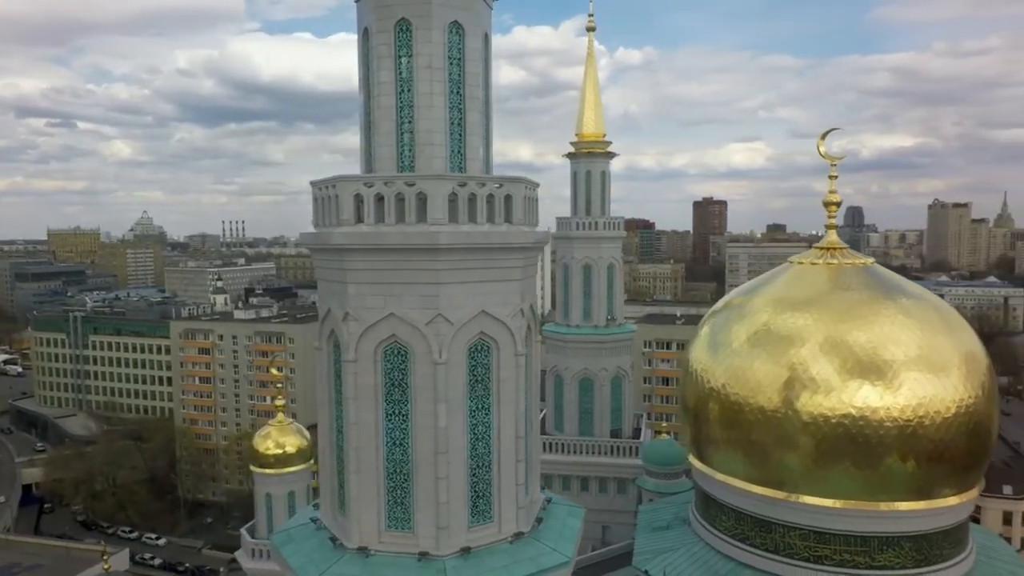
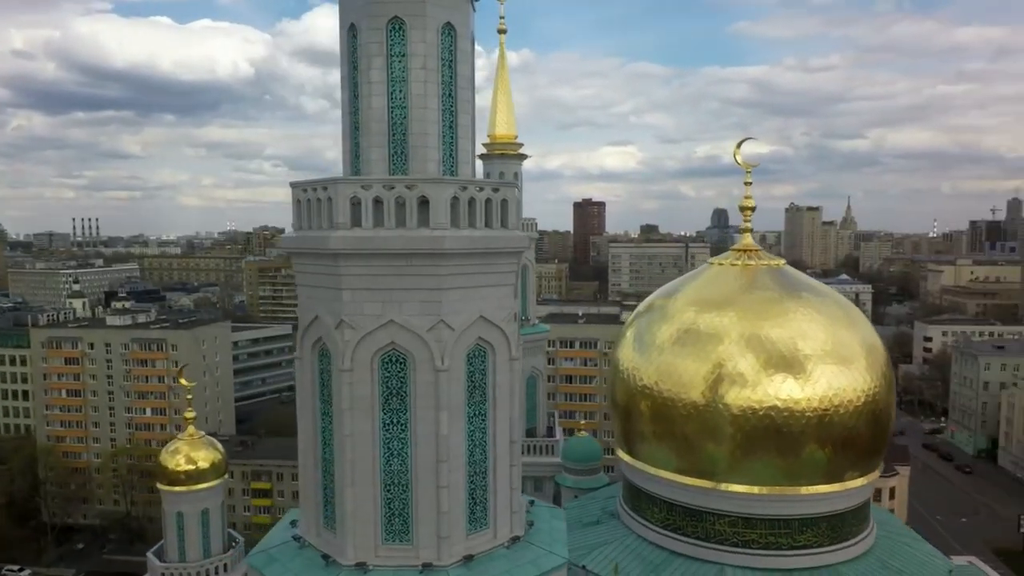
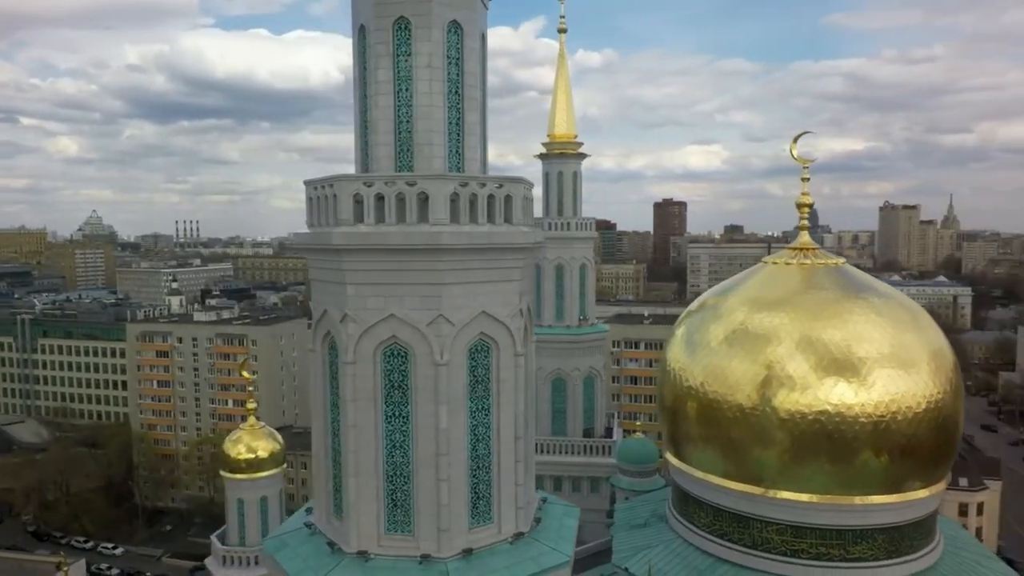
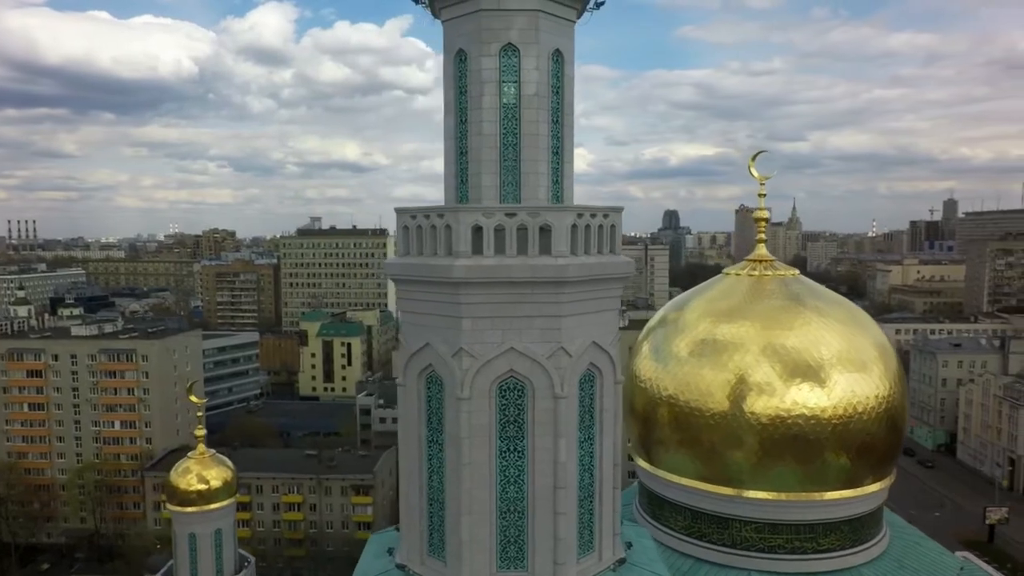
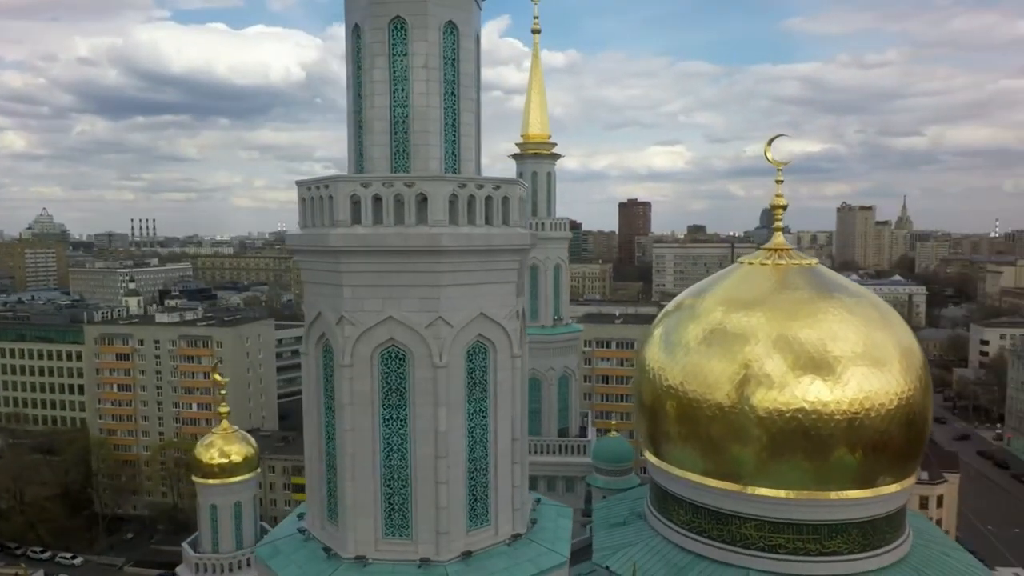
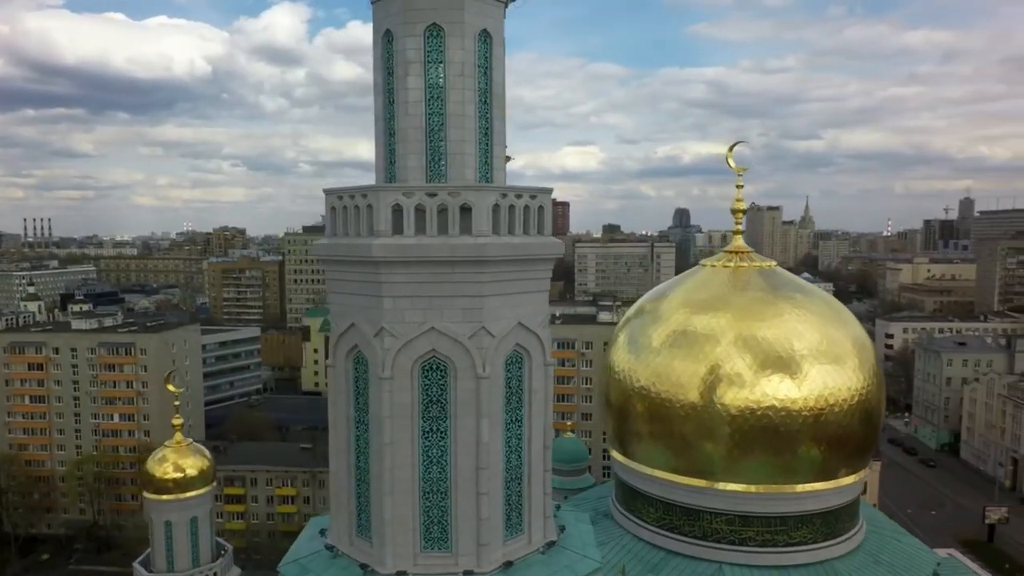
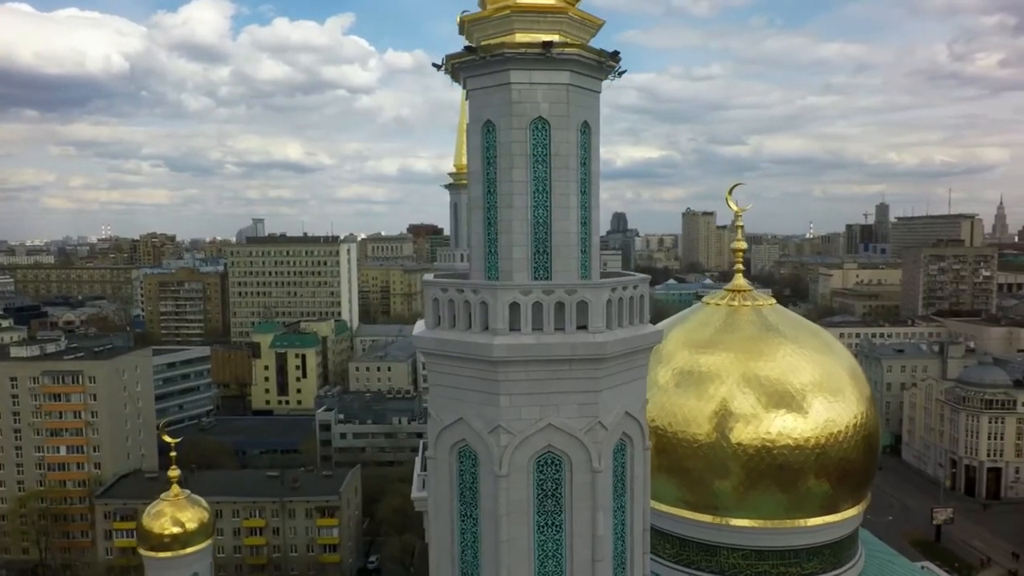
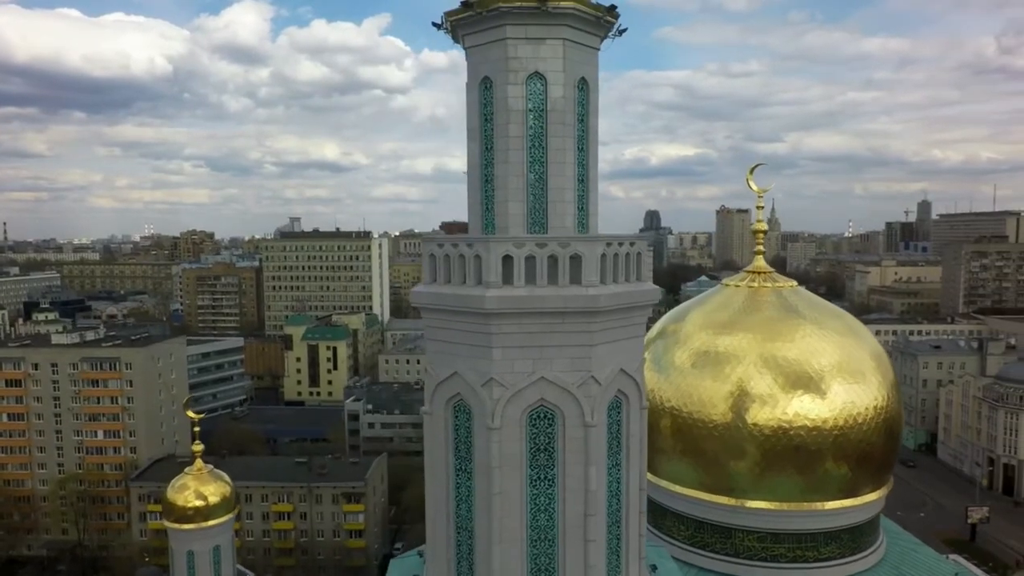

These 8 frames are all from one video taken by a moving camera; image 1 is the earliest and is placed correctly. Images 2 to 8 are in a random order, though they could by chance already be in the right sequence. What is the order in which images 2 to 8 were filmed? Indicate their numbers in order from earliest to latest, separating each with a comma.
3, 5, 2, 6, 4, 8, 7
